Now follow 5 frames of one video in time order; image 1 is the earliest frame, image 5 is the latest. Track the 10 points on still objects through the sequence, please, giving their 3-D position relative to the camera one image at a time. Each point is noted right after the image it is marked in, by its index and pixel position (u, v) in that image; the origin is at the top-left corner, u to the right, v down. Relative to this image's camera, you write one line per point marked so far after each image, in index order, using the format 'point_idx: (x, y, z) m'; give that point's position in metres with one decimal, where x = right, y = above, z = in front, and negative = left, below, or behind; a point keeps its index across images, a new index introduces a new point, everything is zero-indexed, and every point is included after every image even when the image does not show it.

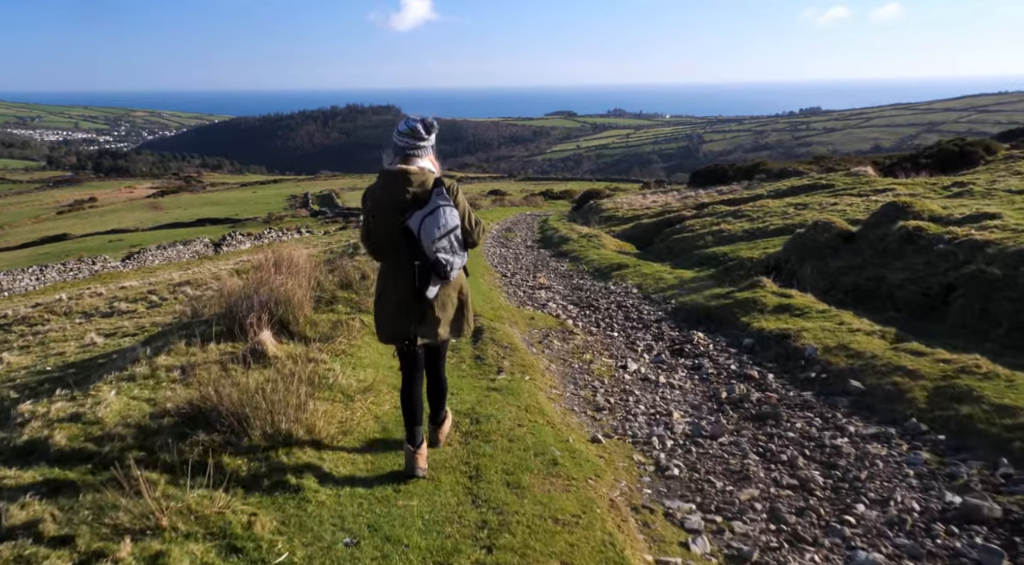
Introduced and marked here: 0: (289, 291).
0: (-3.4, -0.1, +11.6) m
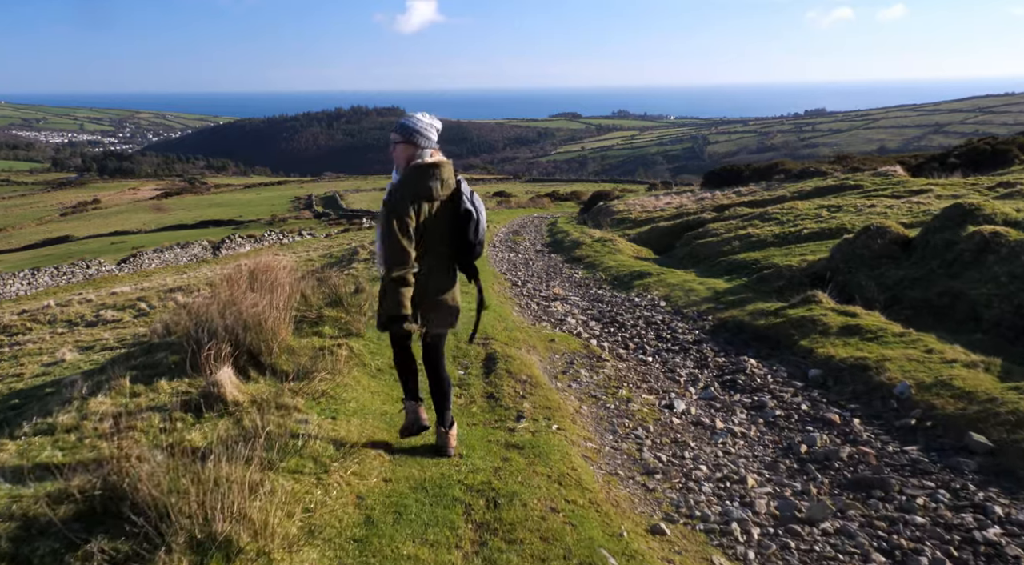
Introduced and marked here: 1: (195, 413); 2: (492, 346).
0: (-3.2, -0.4, +9.6) m
1: (-3.2, -1.3, +7.6) m
2: (-0.3, -1.0, +11.3) m
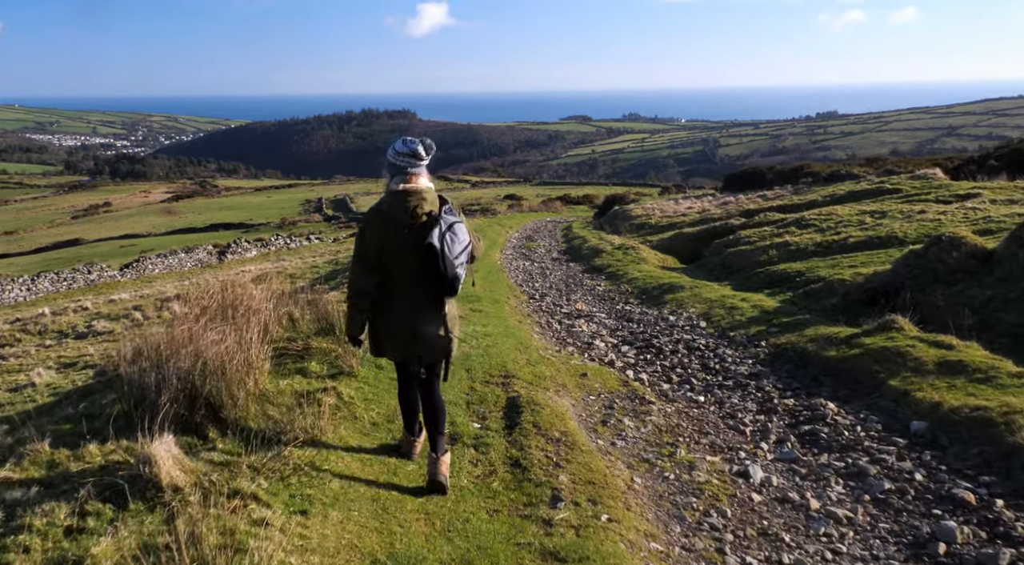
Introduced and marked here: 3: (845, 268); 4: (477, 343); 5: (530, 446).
0: (-2.9, -0.7, +7.5) m
1: (-2.9, -1.6, +5.6) m
2: (0.0, -1.3, +9.2) m
3: (+8.6, +0.4, +19.4) m
4: (-0.6, -0.9, +11.3) m
5: (+0.2, -1.6, +7.4) m
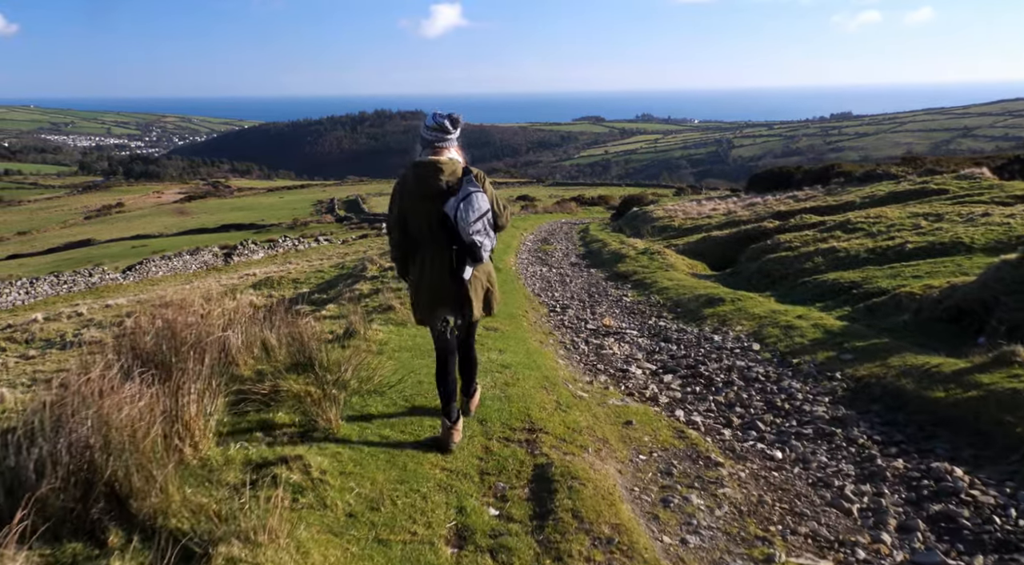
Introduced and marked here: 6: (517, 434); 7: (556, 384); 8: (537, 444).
0: (-2.6, -0.9, +5.4) m
1: (-2.7, -1.9, +3.4) m
2: (+0.3, -1.6, +7.0) m
3: (+9.0, +0.1, +17.1) m
4: (-0.3, -1.2, +9.1) m
5: (+0.4, -1.9, +5.2) m
6: (+0.1, -1.5, +7.4) m
7: (+0.6, -1.3, +9.6) m
8: (+0.2, -1.5, +7.2) m
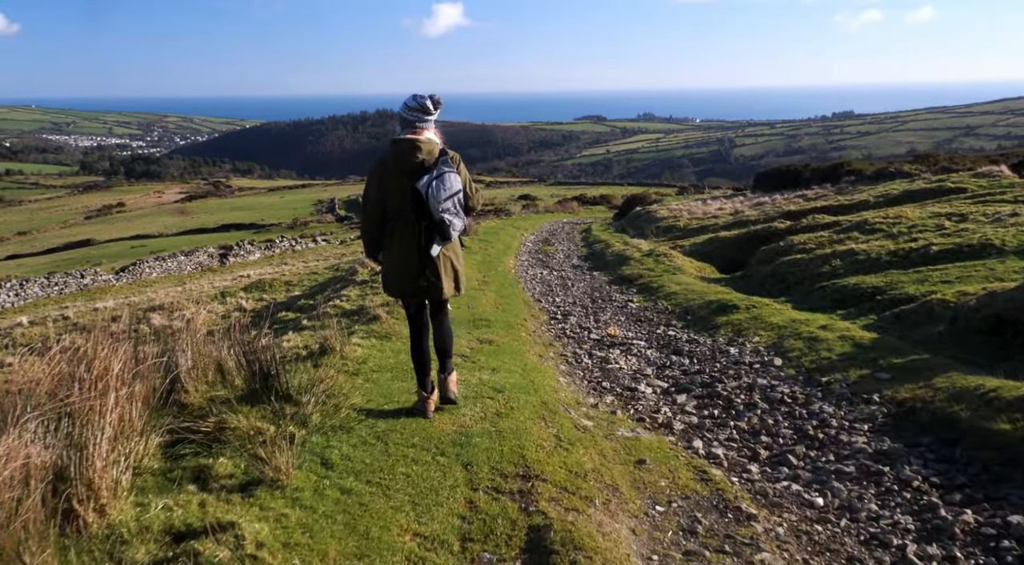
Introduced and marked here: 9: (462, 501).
0: (-2.7, -1.1, +4.1) m
1: (-2.8, -2.0, +2.1) m
2: (+0.2, -1.7, +5.7) m
3: (+8.9, 0.0, +15.8) m
4: (-0.3, -1.3, +7.8) m
5: (+0.3, -2.0, +3.9) m
6: (0.0, -1.6, +6.1) m
7: (+0.5, -1.4, +8.3) m
8: (+0.2, -1.7, +5.9) m
9: (-0.4, -1.6, +5.7) m
